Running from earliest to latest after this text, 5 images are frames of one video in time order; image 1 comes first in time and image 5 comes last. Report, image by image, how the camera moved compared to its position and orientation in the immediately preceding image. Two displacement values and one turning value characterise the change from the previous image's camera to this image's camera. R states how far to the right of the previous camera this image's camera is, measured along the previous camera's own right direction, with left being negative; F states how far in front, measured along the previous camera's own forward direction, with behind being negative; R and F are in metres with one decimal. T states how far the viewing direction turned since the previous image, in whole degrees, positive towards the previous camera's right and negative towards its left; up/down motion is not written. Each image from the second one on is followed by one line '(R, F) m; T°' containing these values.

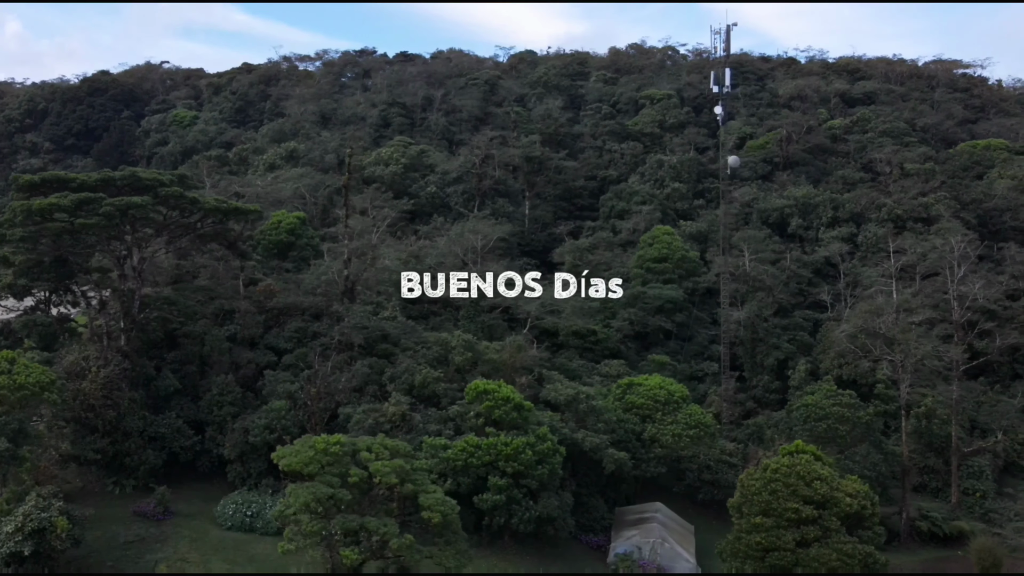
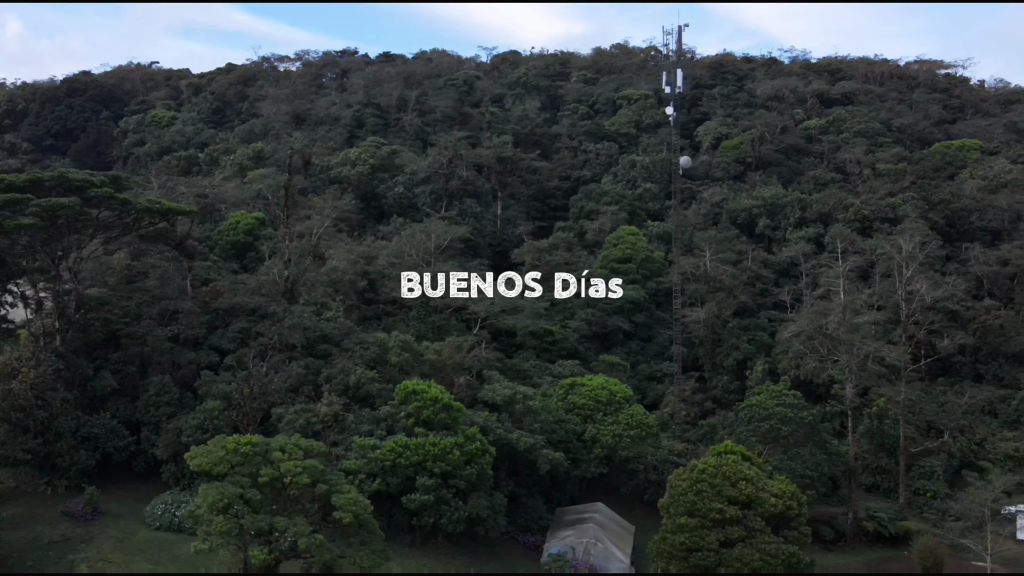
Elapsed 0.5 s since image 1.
(+1.1, 0.0) m; 0°
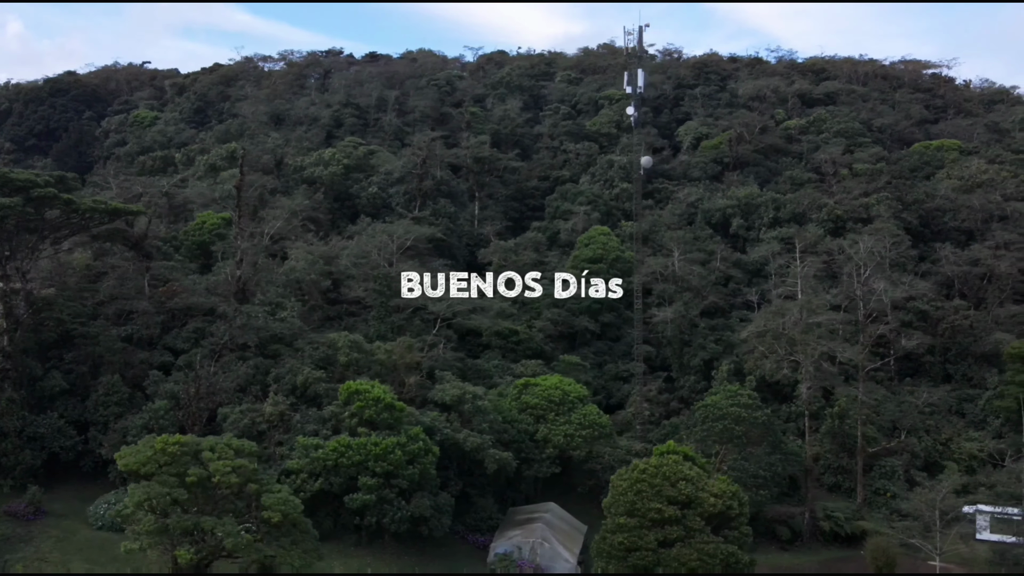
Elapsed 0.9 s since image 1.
(+0.9, 0.0) m; 0°
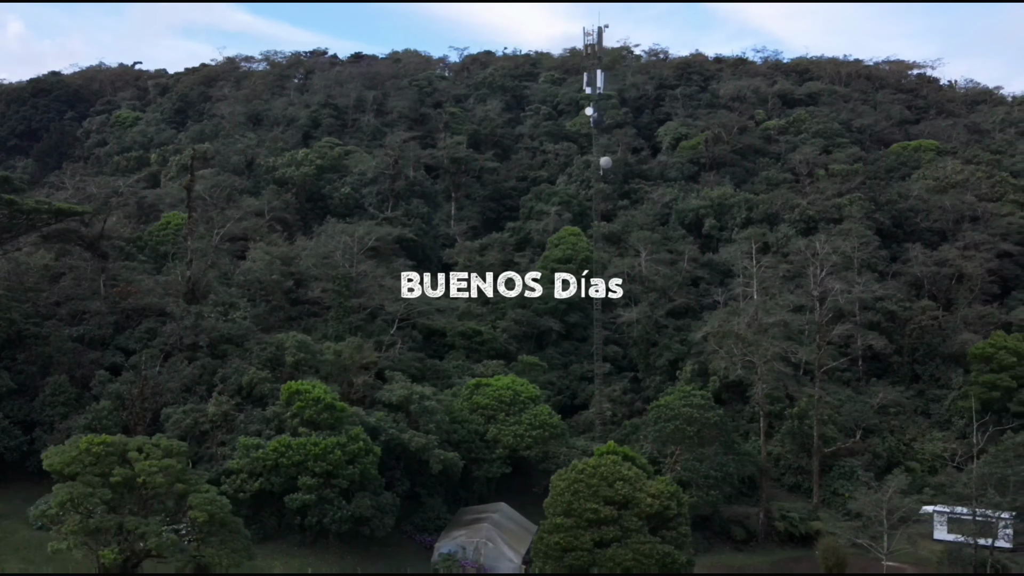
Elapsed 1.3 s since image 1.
(+0.9, 0.0) m; 0°
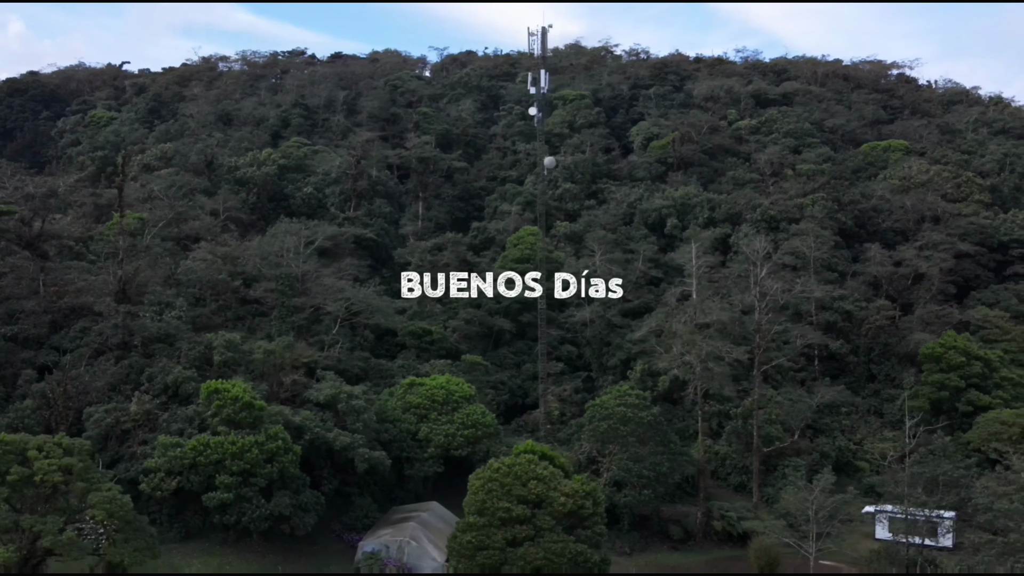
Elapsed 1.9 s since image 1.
(+1.3, 0.0) m; 0°
